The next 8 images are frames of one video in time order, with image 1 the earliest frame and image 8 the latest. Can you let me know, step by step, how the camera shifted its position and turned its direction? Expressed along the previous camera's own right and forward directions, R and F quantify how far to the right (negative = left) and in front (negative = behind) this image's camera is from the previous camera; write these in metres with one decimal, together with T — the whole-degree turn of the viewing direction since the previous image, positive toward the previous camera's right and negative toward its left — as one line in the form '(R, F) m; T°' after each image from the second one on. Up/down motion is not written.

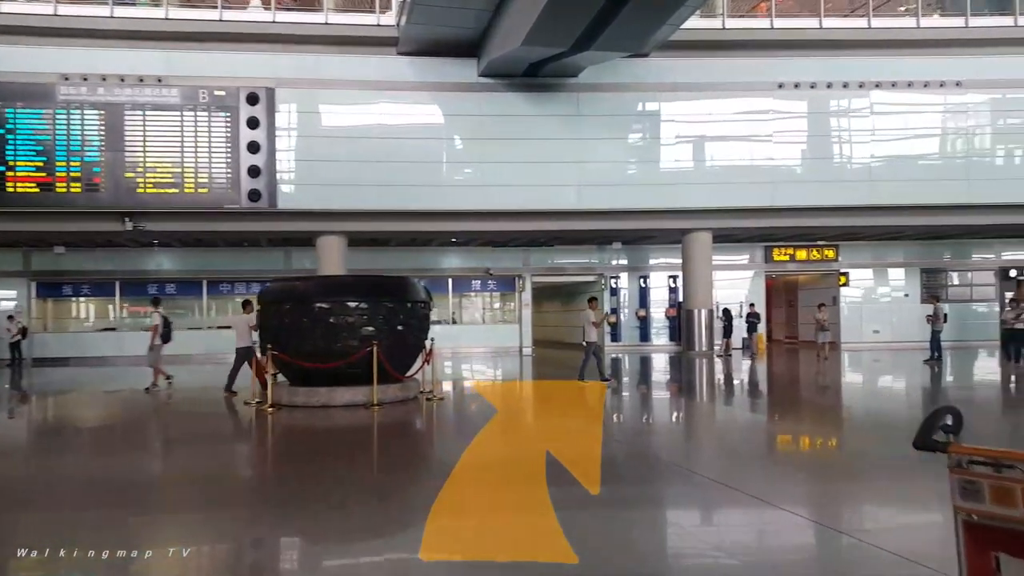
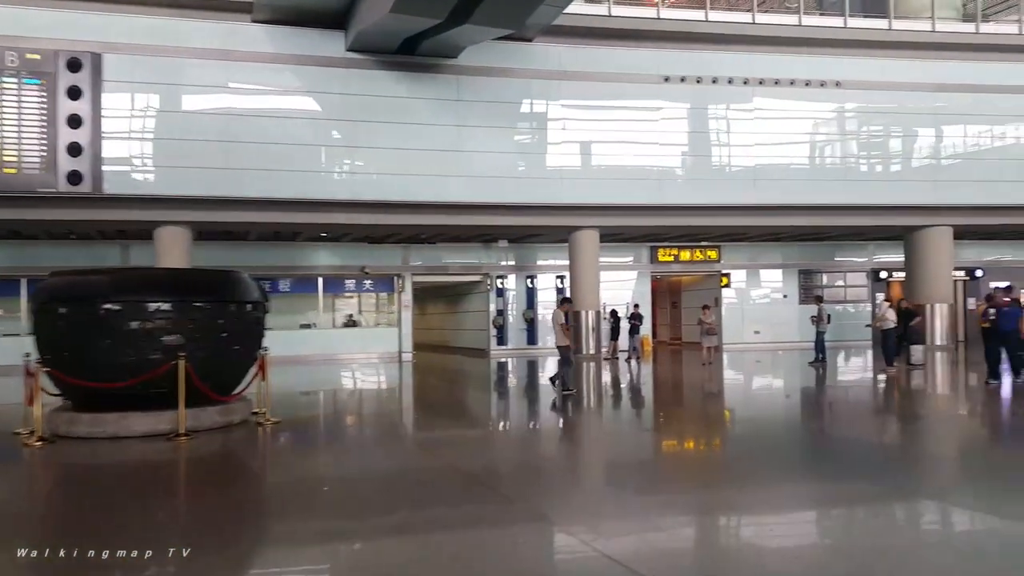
(+0.2, +0.9) m; +8°
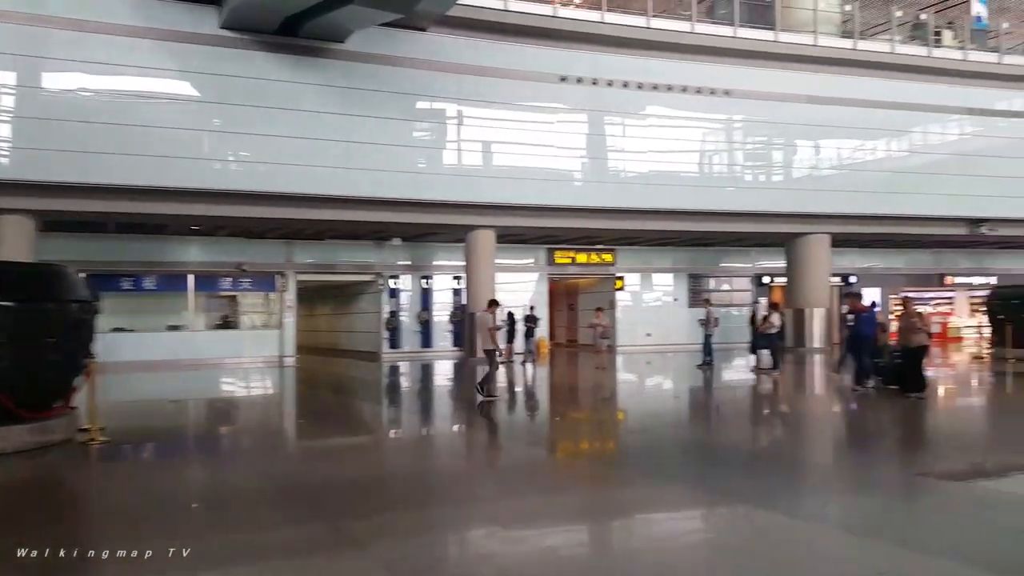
(+0.1, +0.4) m; +8°
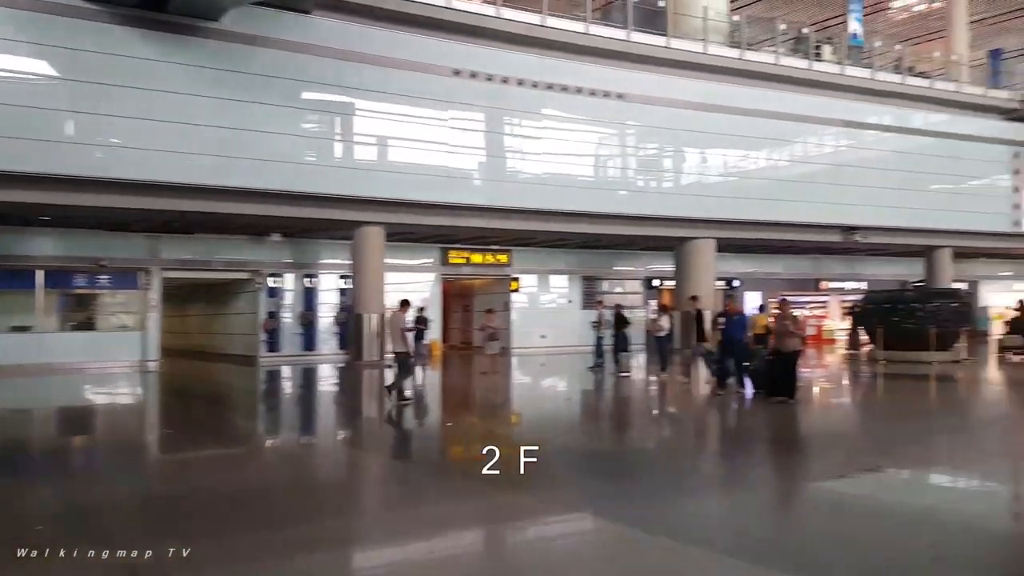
(+0.1, +0.3) m; +8°
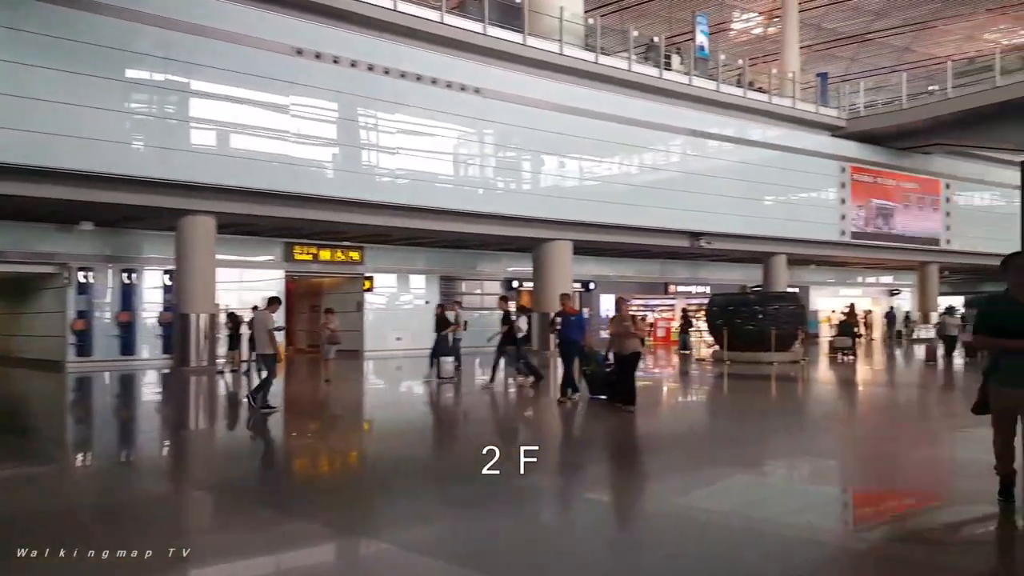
(+0.1, +0.4) m; +11°
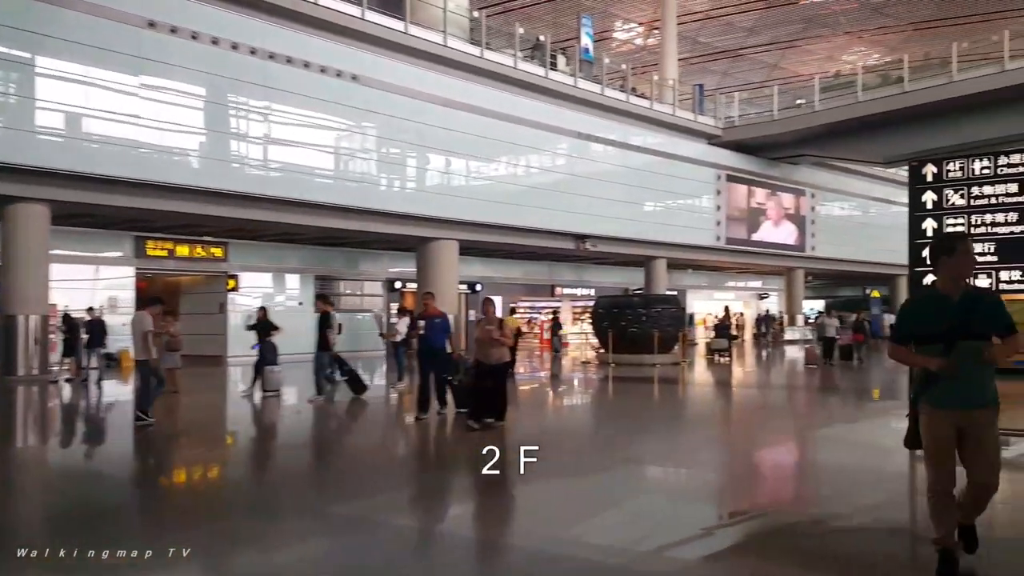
(+0.1, +0.4) m; +9°
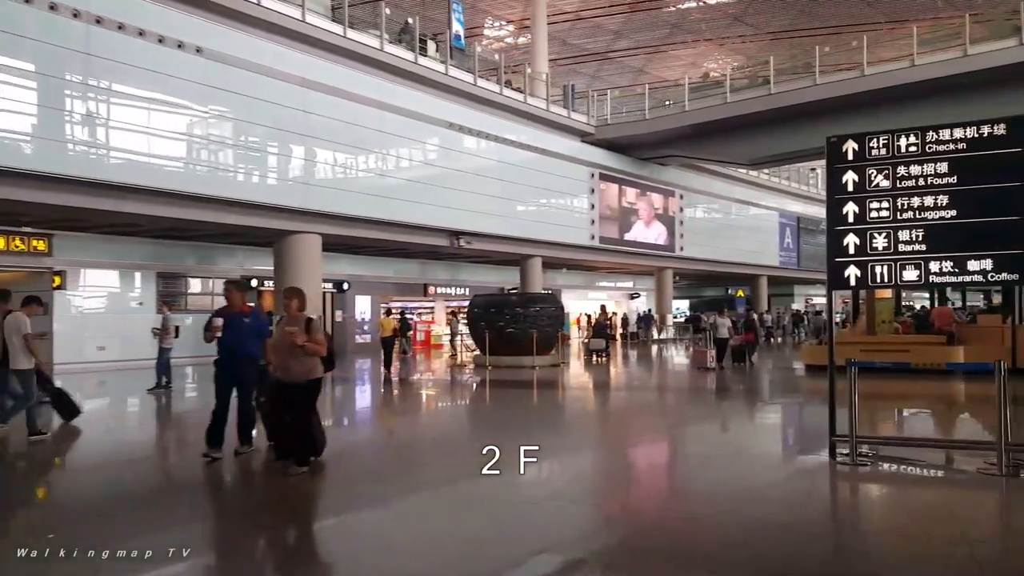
(+0.1, +0.7) m; +10°
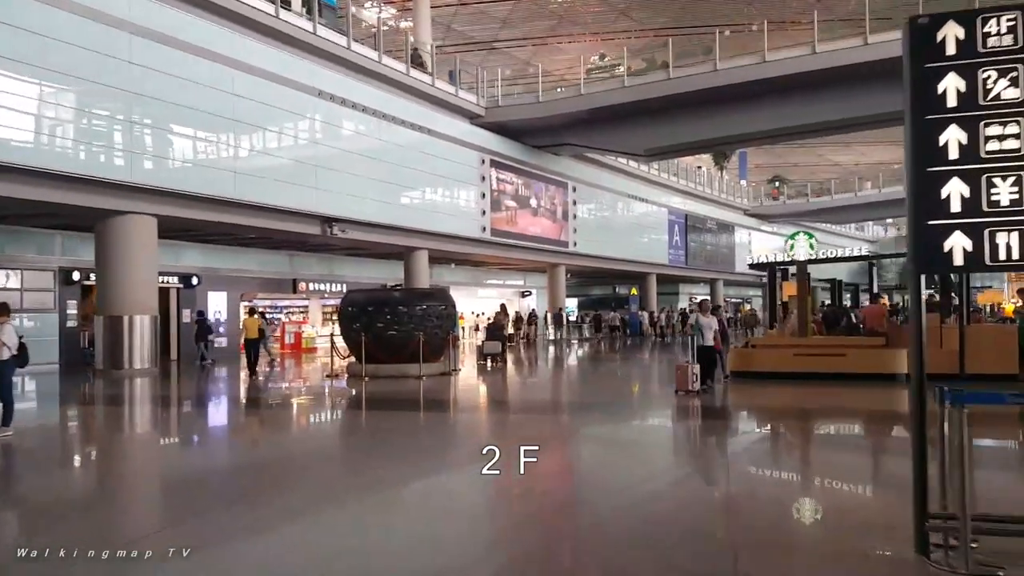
(0.0, +1.5) m; +9°
